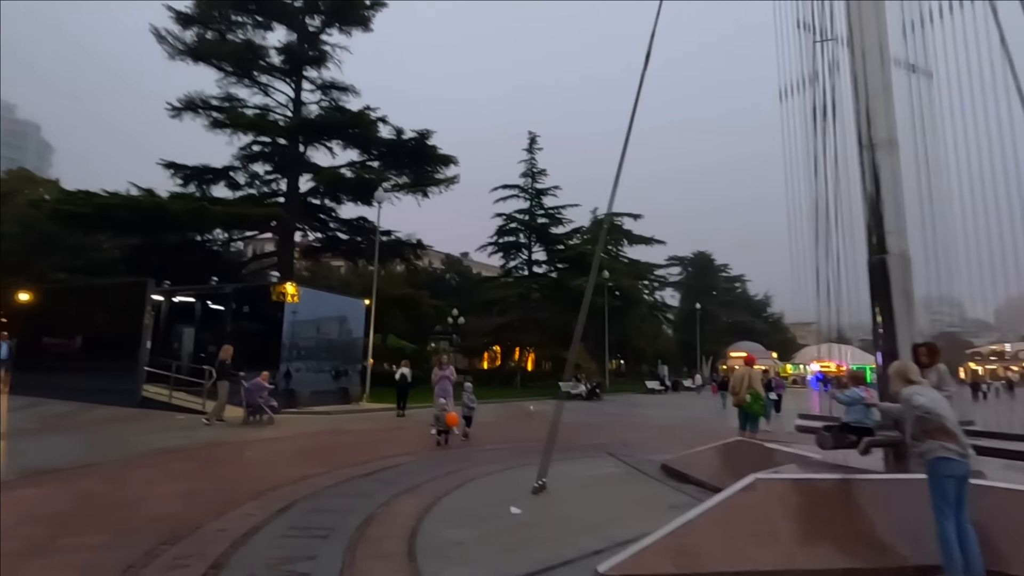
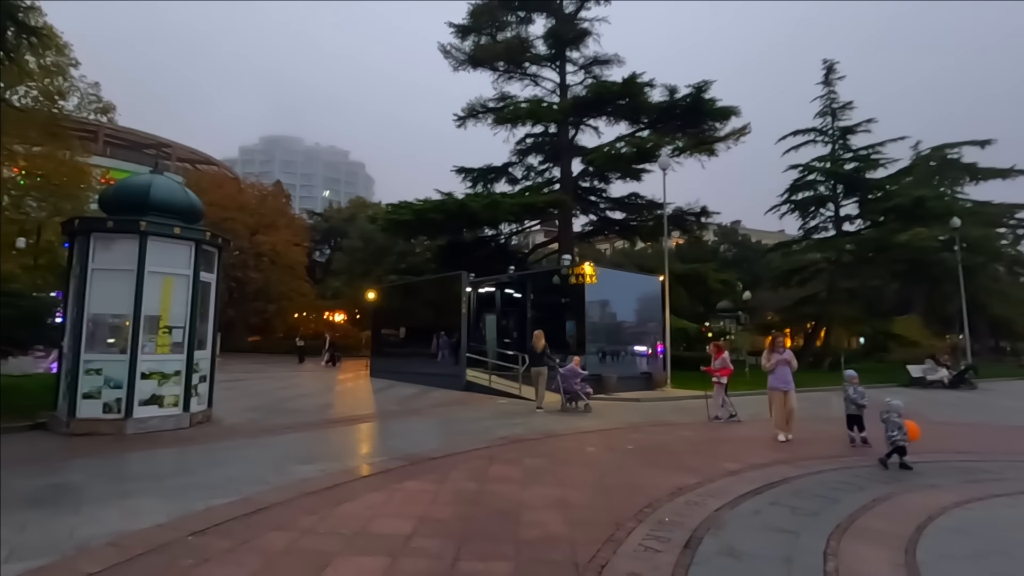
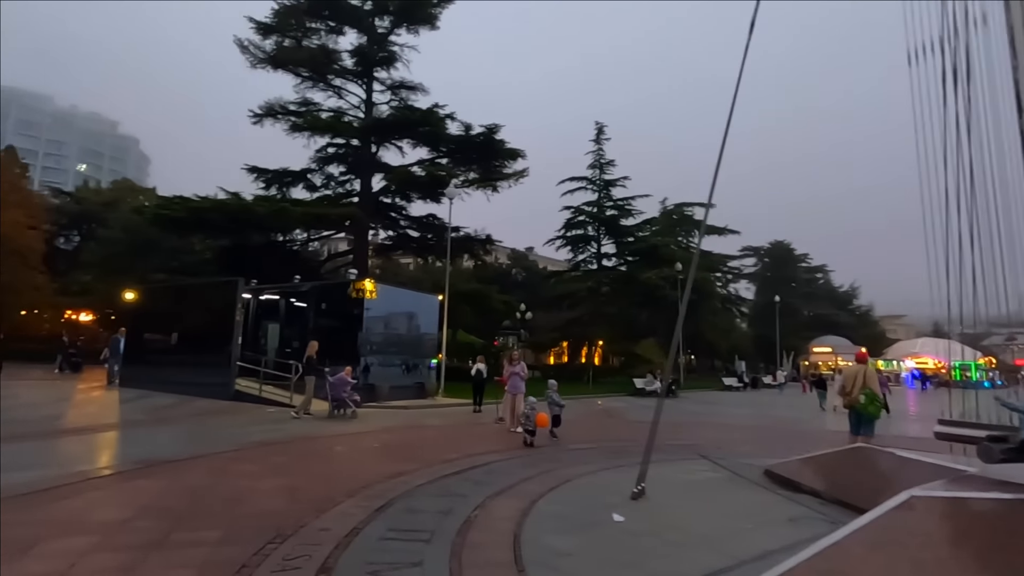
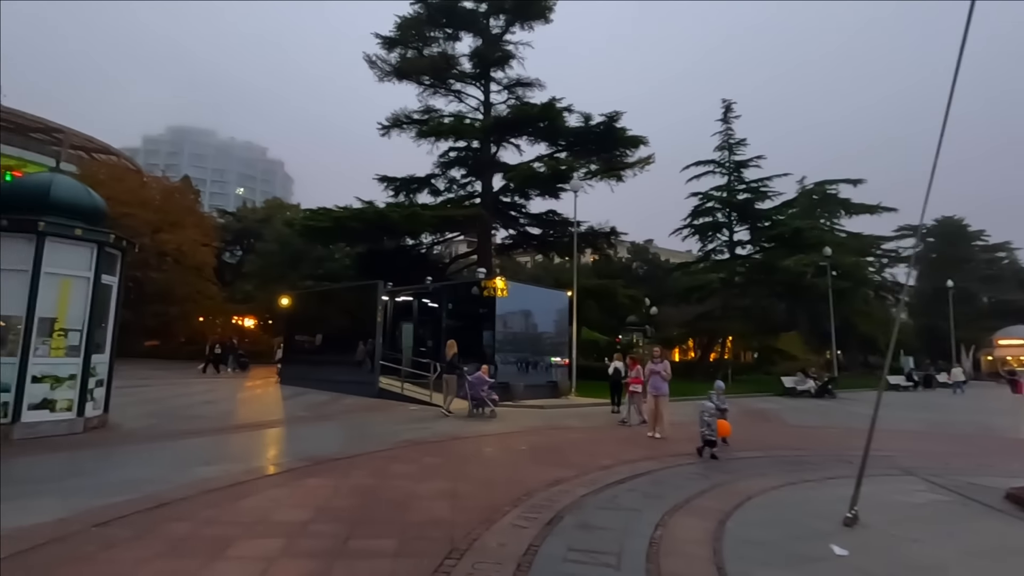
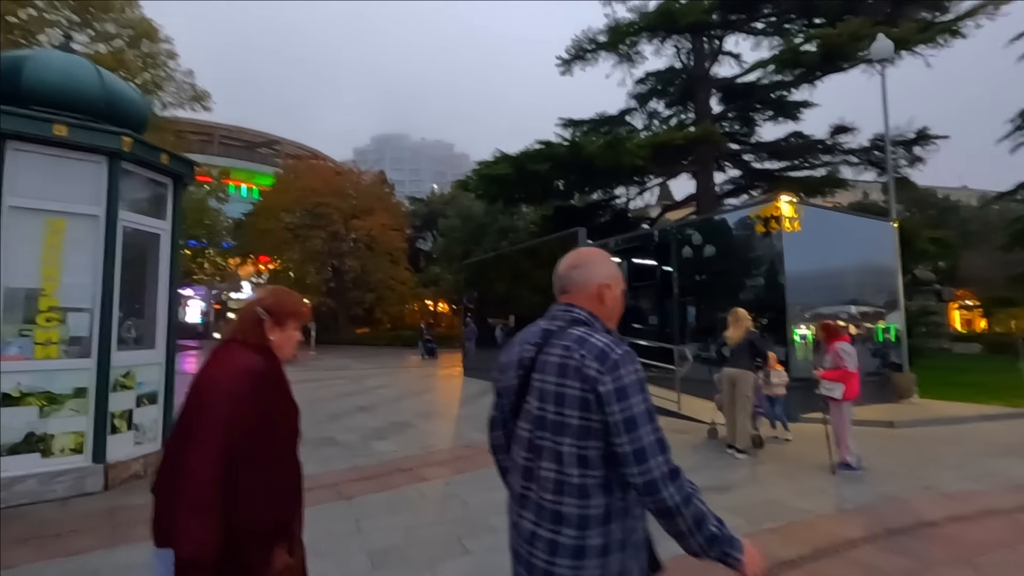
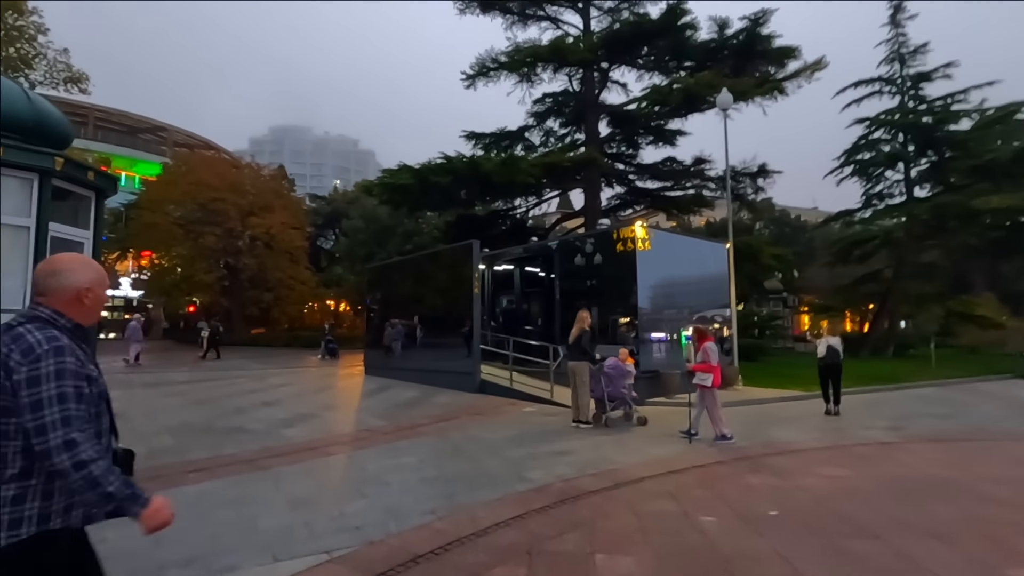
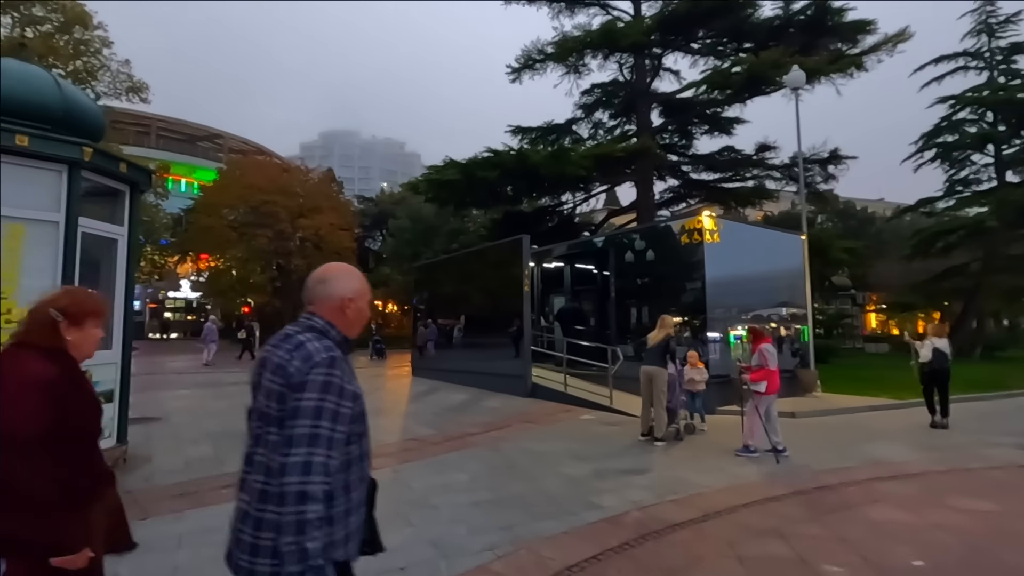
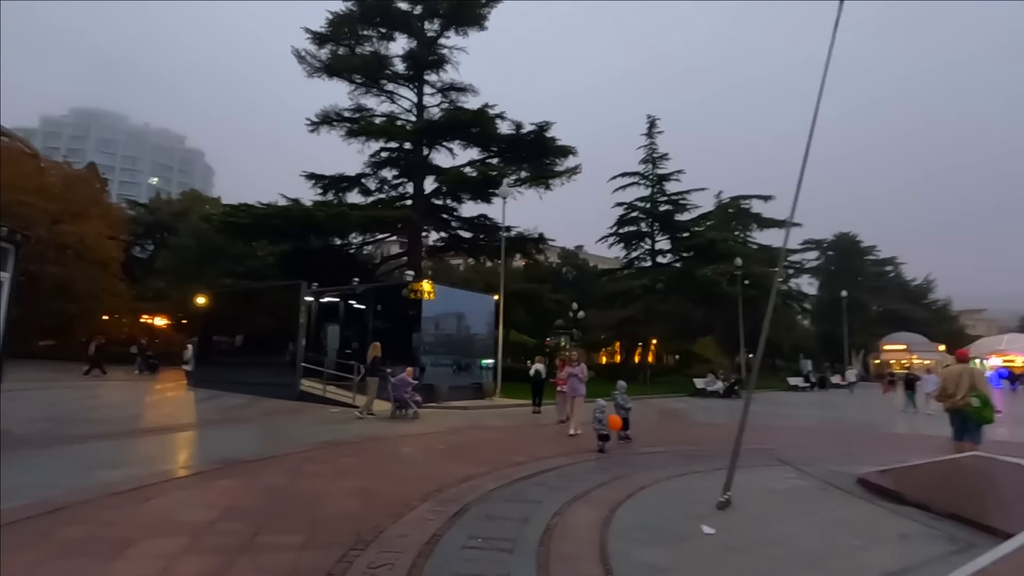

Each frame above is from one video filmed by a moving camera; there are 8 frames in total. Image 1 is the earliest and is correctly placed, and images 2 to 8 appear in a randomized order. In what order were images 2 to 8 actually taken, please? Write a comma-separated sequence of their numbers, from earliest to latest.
3, 8, 4, 2, 6, 7, 5
